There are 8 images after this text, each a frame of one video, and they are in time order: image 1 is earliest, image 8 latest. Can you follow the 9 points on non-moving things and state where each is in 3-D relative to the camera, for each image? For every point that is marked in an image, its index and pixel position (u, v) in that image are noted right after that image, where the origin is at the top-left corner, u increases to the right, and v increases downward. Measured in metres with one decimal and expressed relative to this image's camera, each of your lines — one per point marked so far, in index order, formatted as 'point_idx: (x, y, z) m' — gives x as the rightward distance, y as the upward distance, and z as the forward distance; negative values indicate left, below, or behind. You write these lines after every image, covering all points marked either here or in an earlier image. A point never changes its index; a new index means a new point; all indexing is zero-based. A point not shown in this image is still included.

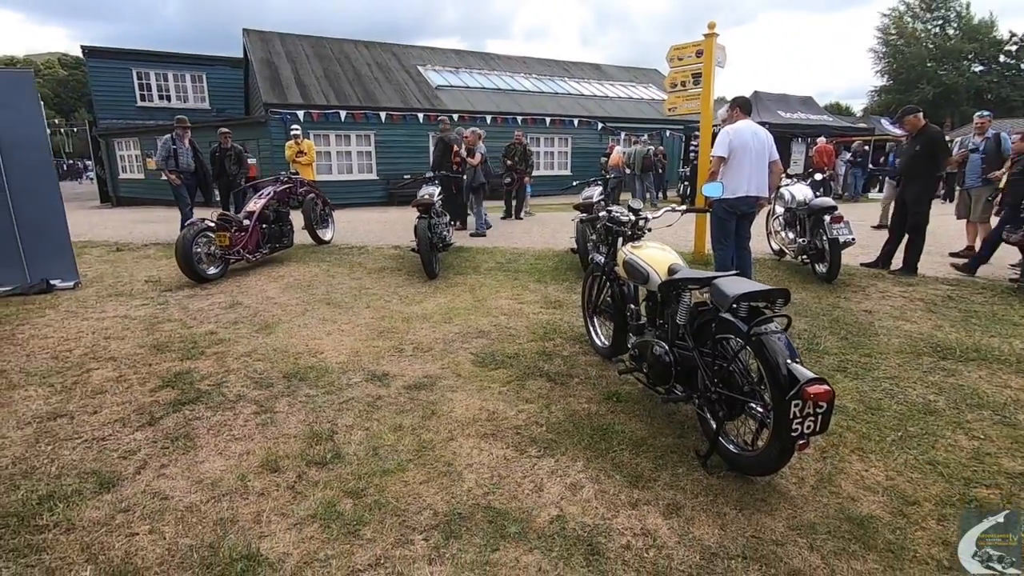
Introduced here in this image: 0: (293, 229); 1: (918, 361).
0: (-3.3, +0.9, +8.1) m
1: (+3.3, -0.6, +4.3) m
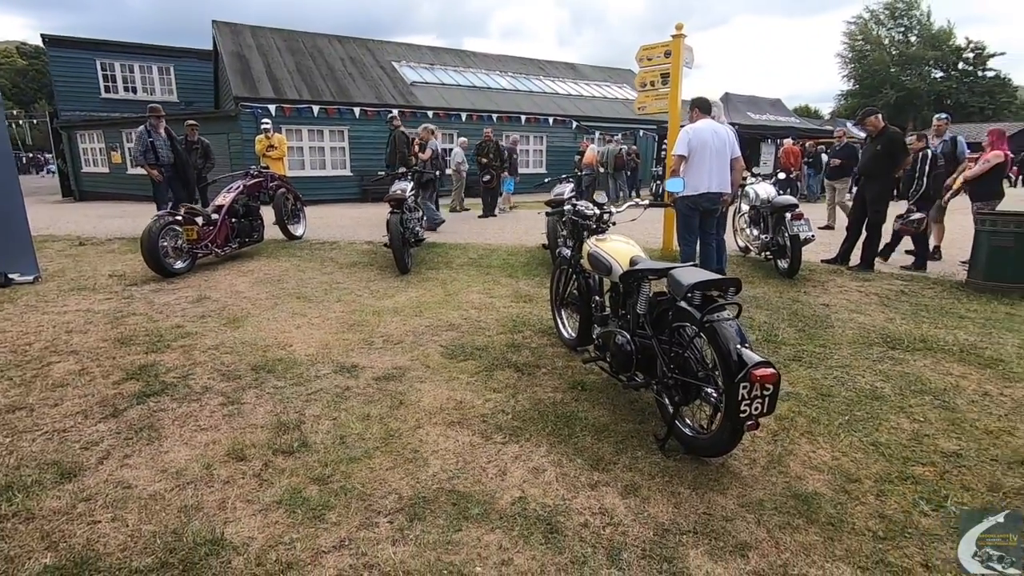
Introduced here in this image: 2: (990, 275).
0: (-3.7, +1.0, +8.0) m
1: (+3.0, -0.5, +4.5) m
2: (+5.6, +0.1, +6.3) m
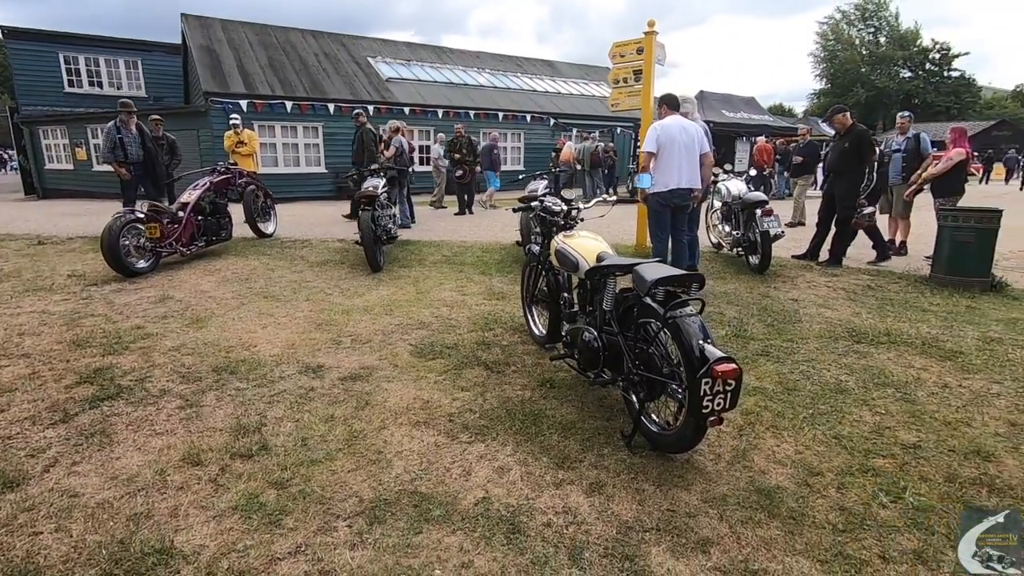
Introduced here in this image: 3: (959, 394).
0: (-4.1, +1.0, +7.8) m
1: (+2.7, -0.5, +4.6) m
2: (+5.2, +0.2, +6.4) m
3: (+3.0, -0.7, +3.7) m
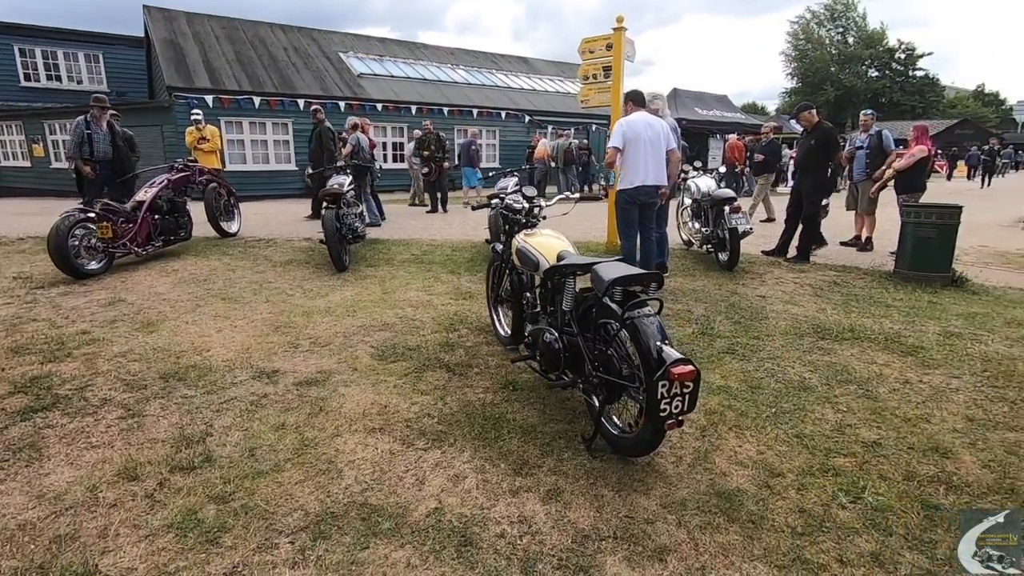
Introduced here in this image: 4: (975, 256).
0: (-4.5, +1.0, +7.6) m
1: (+2.5, -0.5, +4.6) m
2: (+4.9, +0.3, +6.5) m
3: (+2.8, -0.7, +3.7) m
4: (+7.5, +0.5, +8.7) m
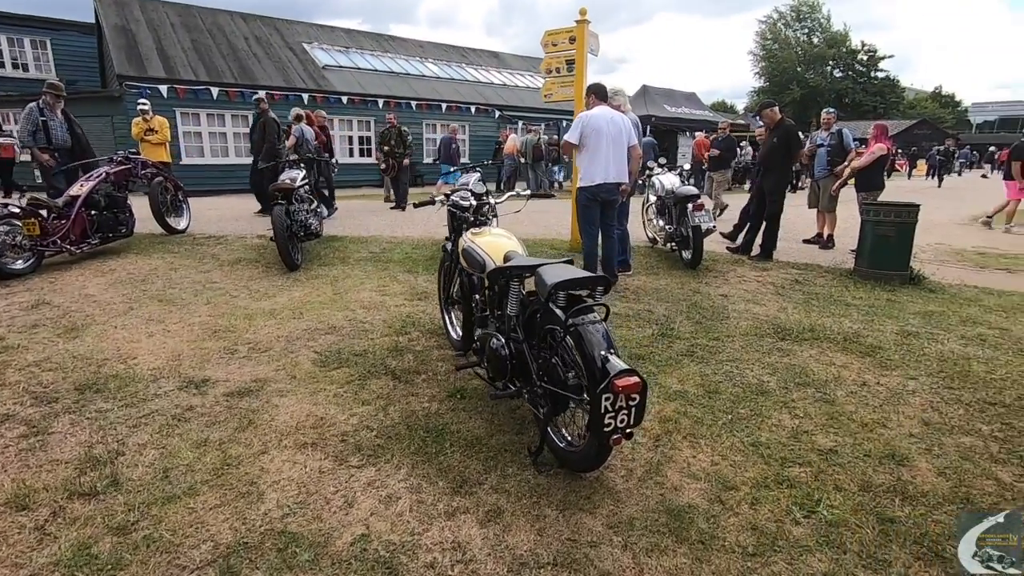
0: (-5.1, +0.9, +7.1) m
1: (+2.1, -0.5, +4.5) m
2: (+4.4, +0.3, +6.5) m
3: (+2.4, -0.7, +3.6) m
4: (+6.9, +0.6, +8.8) m
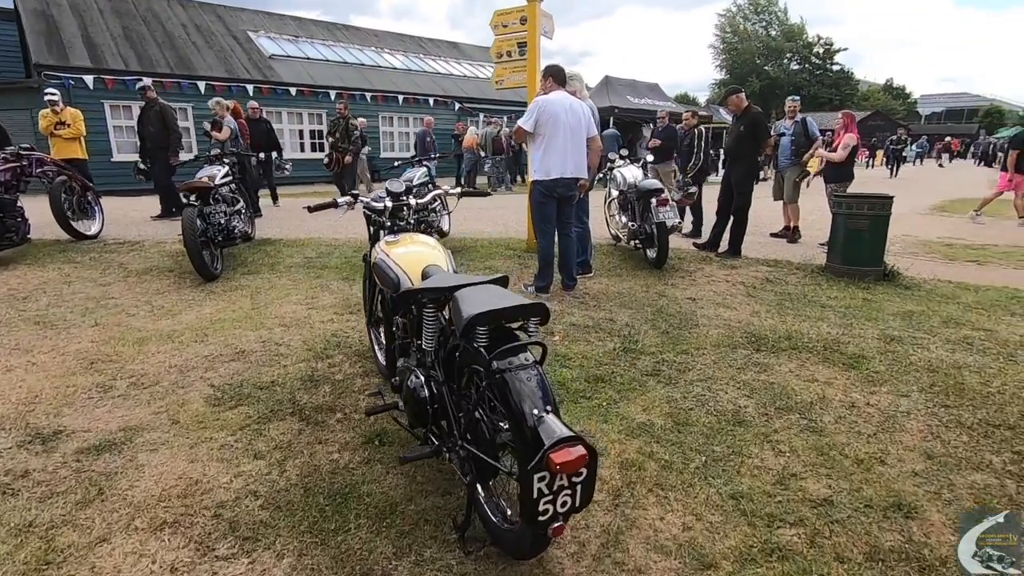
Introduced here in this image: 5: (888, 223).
0: (-5.6, +0.8, +6.2) m
1: (+1.6, -0.5, +4.0) m
2: (+3.8, +0.3, +6.2) m
3: (+2.1, -0.7, +3.1) m
4: (+6.2, +0.7, +8.6) m
5: (+4.2, +0.7, +6.0) m
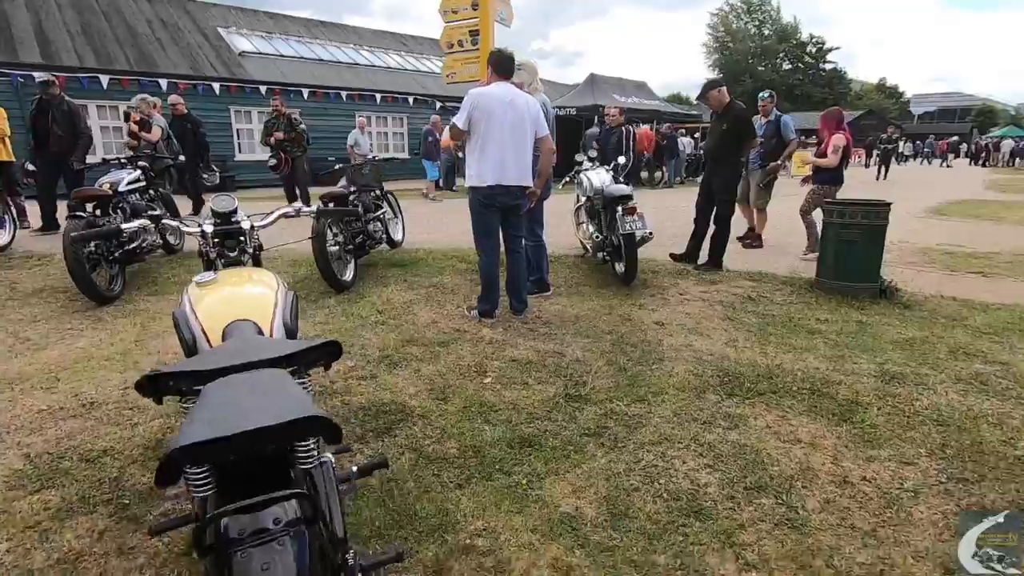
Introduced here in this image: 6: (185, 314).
0: (-6.2, +0.5, +5.4) m
1: (+1.1, -0.7, +3.3) m
2: (+3.3, +0.1, +5.4) m
3: (+1.6, -0.9, +2.4) m
4: (+5.6, +0.5, +7.9) m
5: (+3.7, +0.5, +5.3) m
6: (-1.1, -0.1, +1.8) m
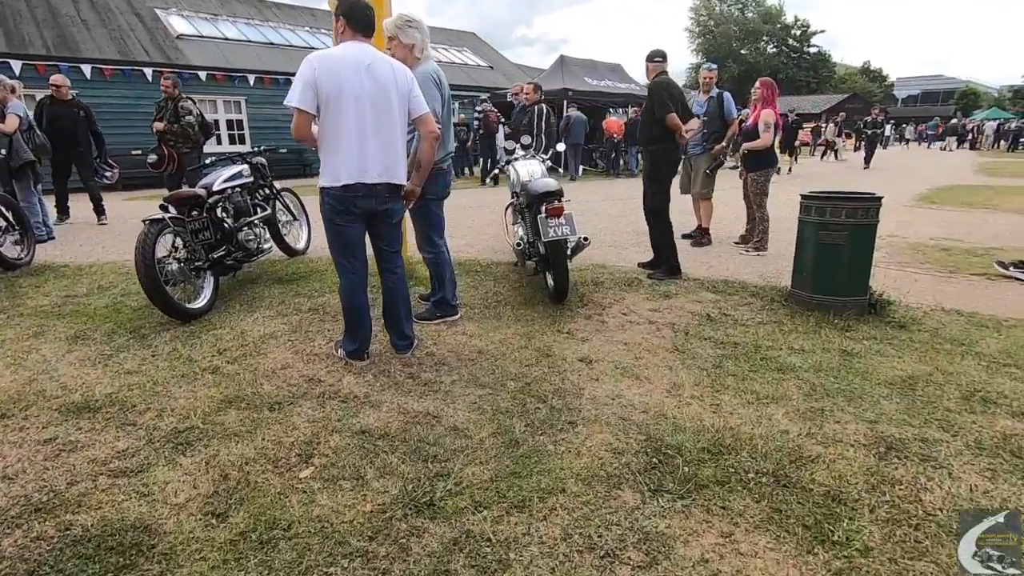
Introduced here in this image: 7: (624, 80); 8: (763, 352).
0: (-7.0, +0.2, +4.2) m
1: (+0.4, -0.9, +2.2) m
2: (+2.5, 0.0, +4.4) m
3: (+0.8, -1.2, +1.3) m
4: (+4.8, +0.5, +6.9) m
5: (+2.9, +0.4, +4.2) m
6: (-1.8, -0.4, +0.7) m
7: (+4.1, +7.7, +19.9) m
8: (+1.7, -0.4, +3.7) m
